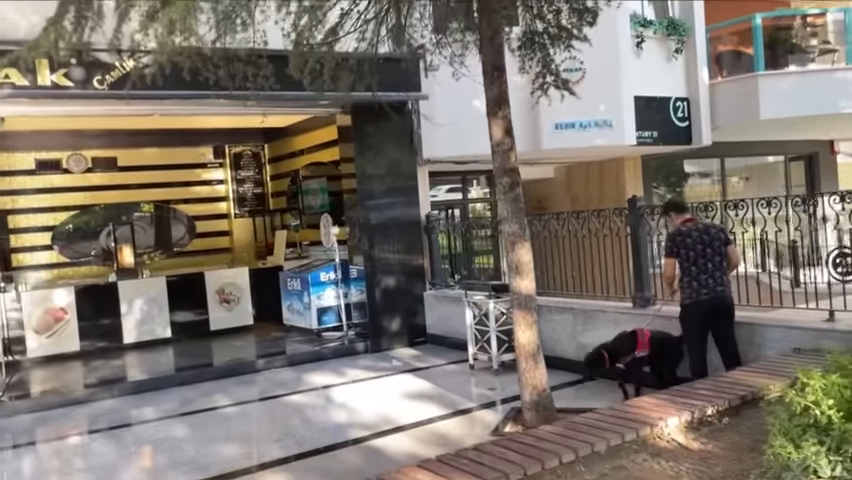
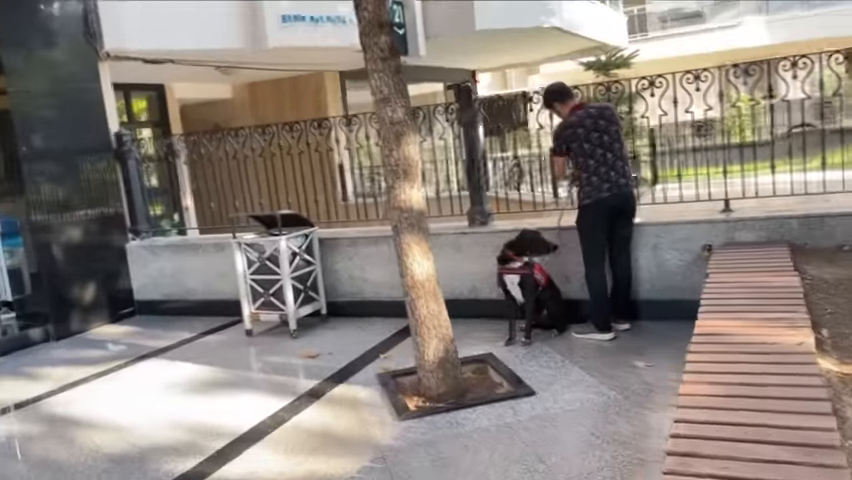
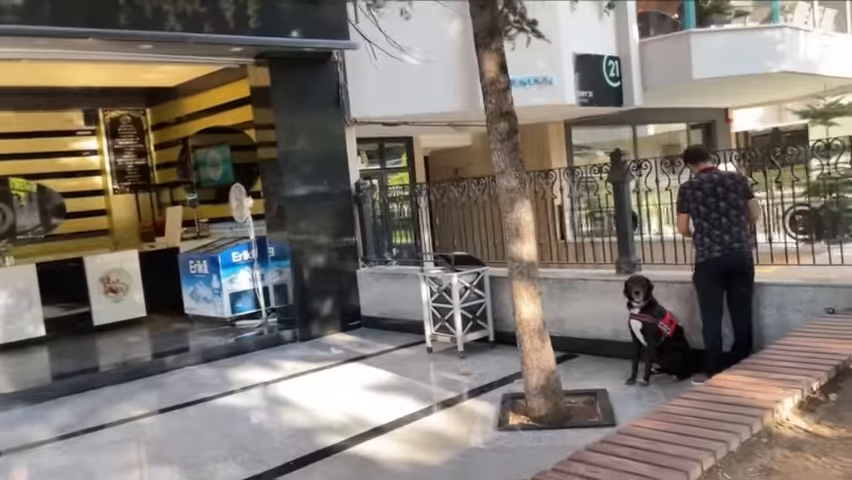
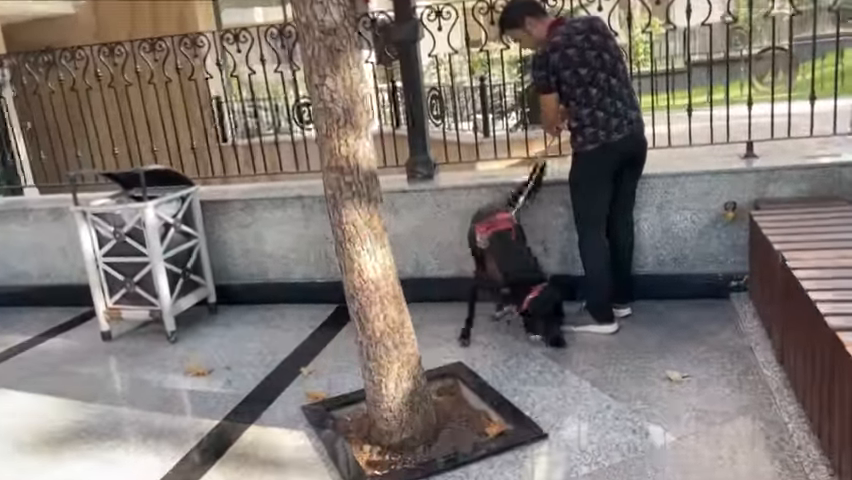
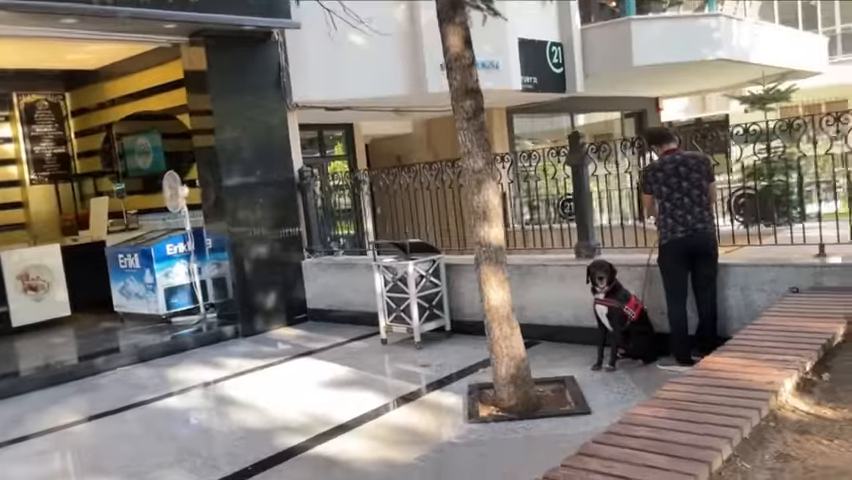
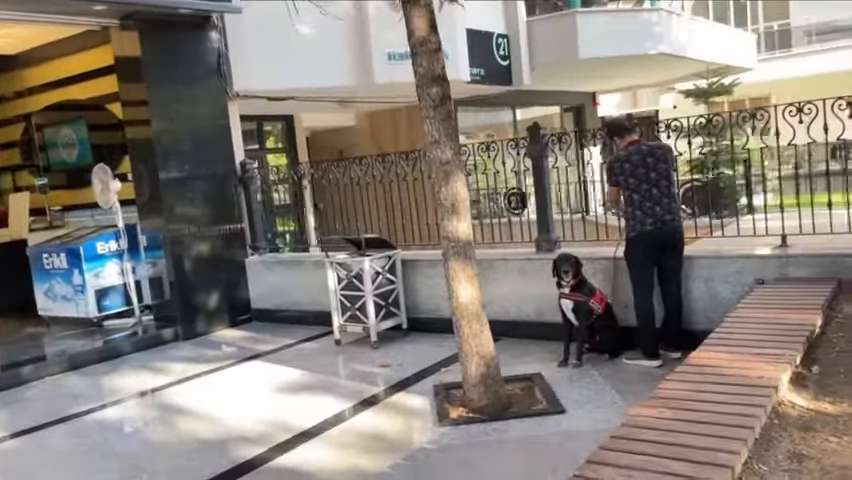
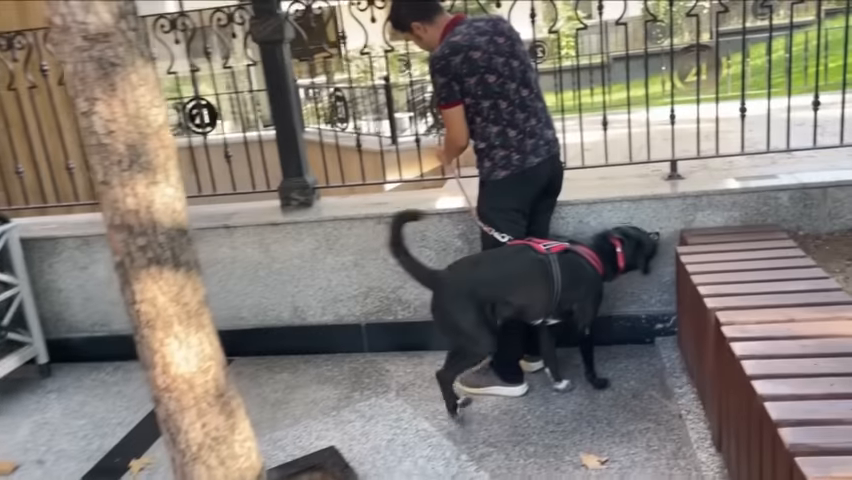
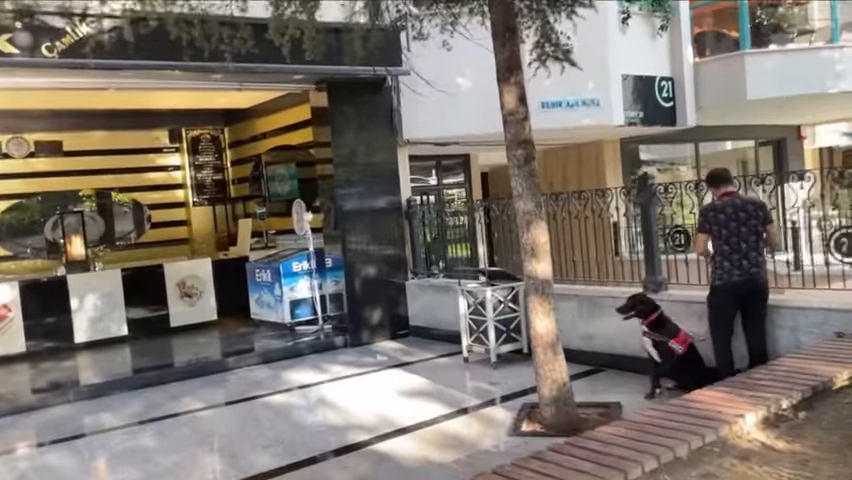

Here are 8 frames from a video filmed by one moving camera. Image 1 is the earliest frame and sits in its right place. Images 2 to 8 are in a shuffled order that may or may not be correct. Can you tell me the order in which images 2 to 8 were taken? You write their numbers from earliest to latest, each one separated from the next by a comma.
8, 3, 5, 6, 2, 4, 7
